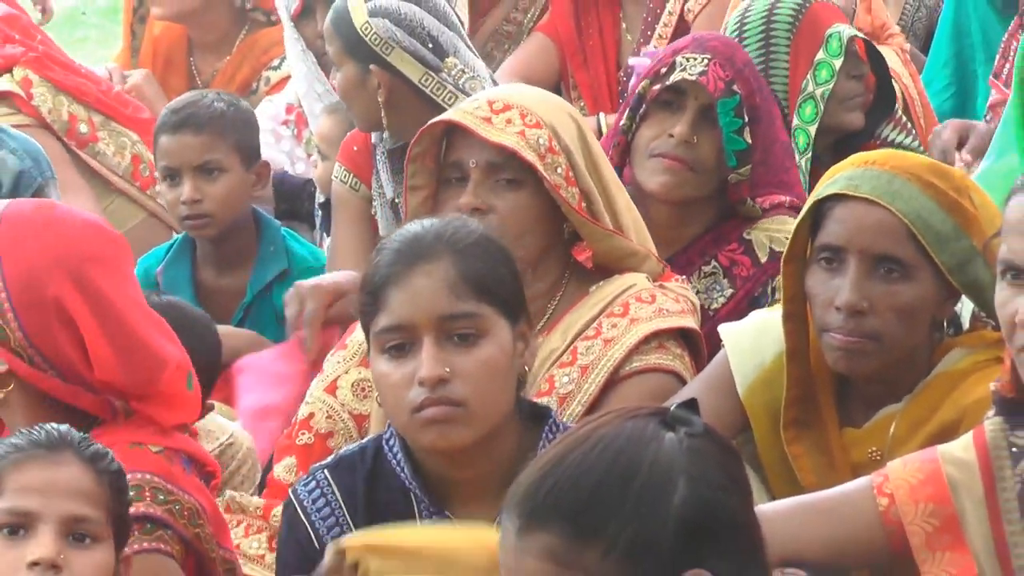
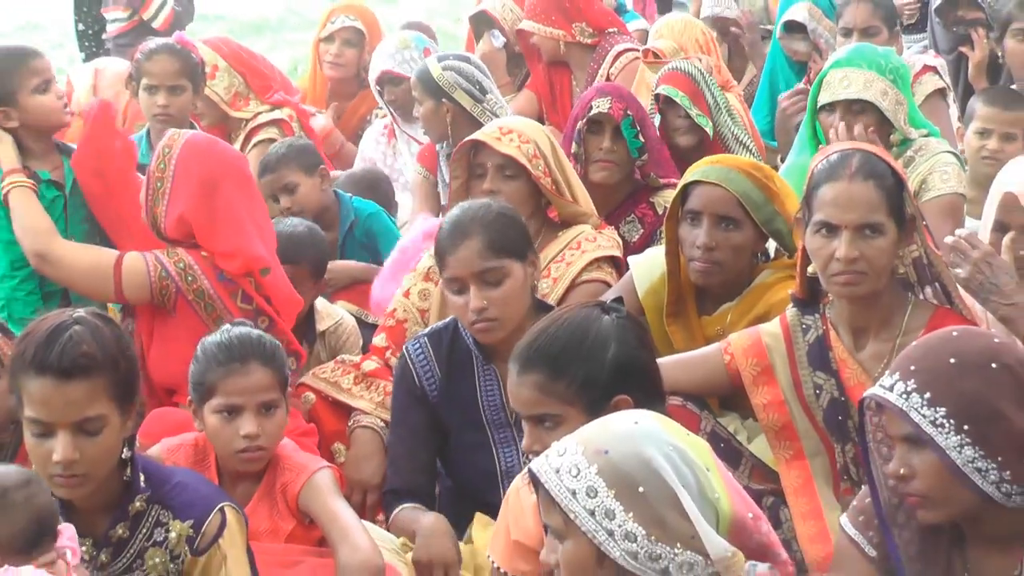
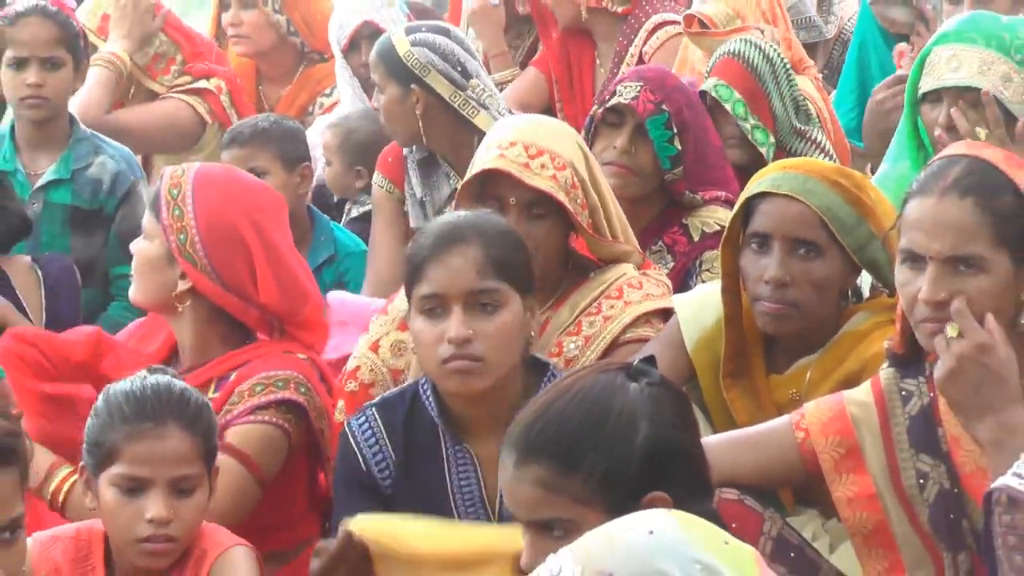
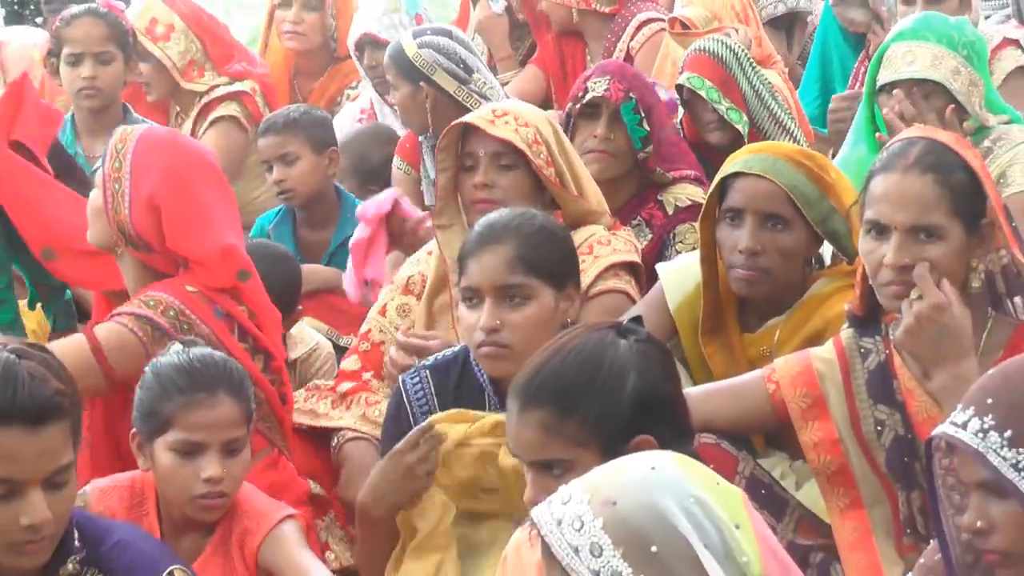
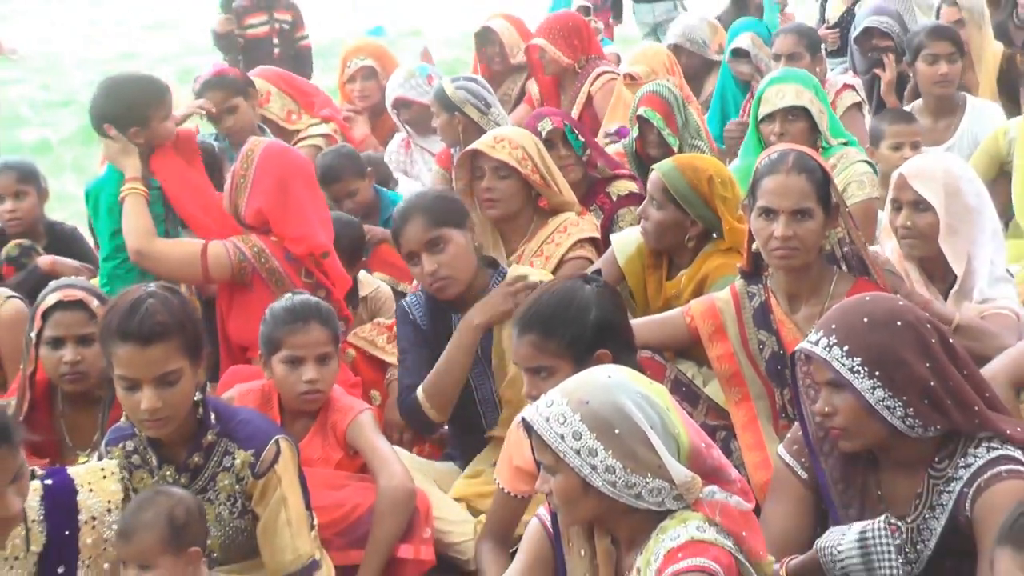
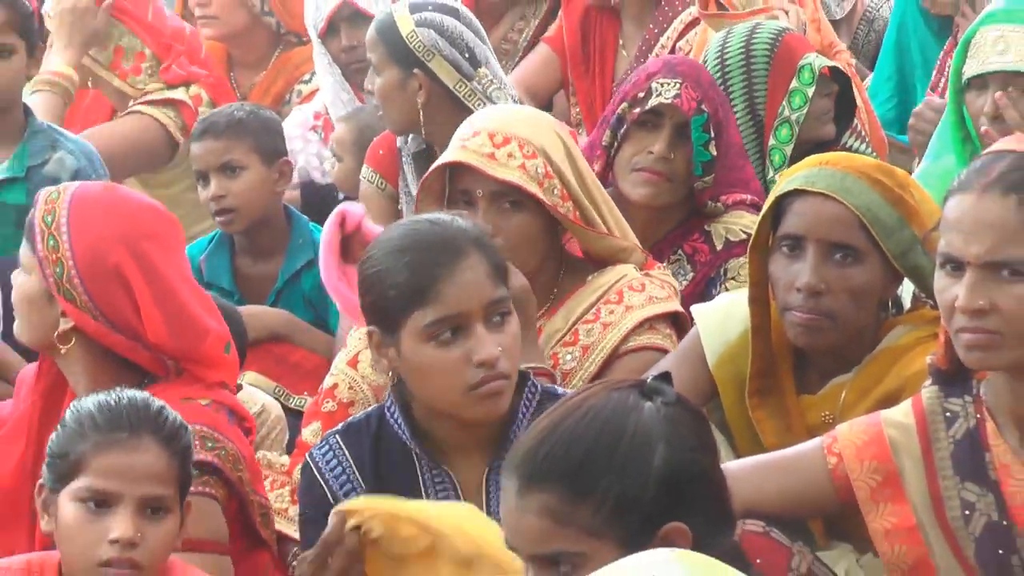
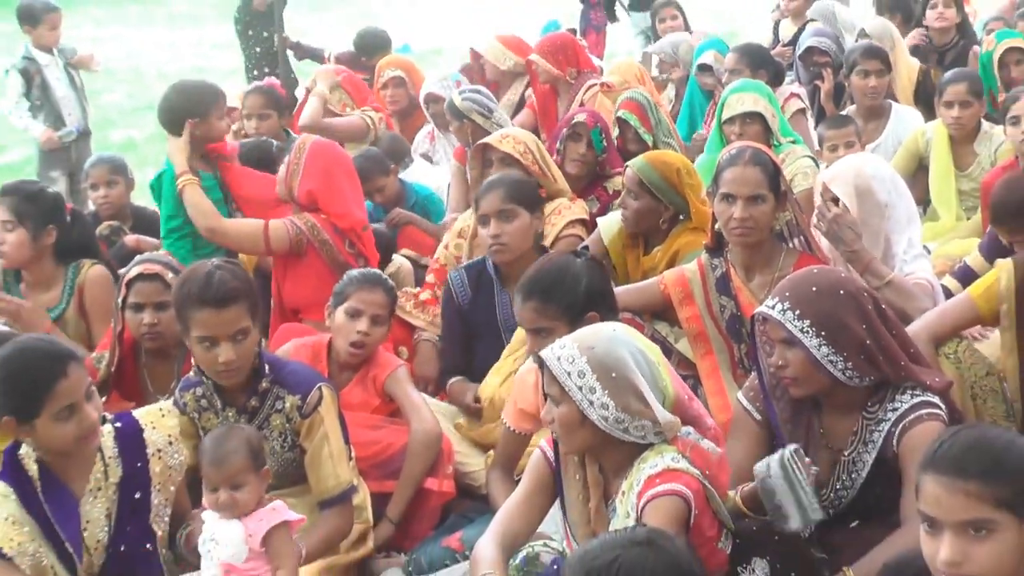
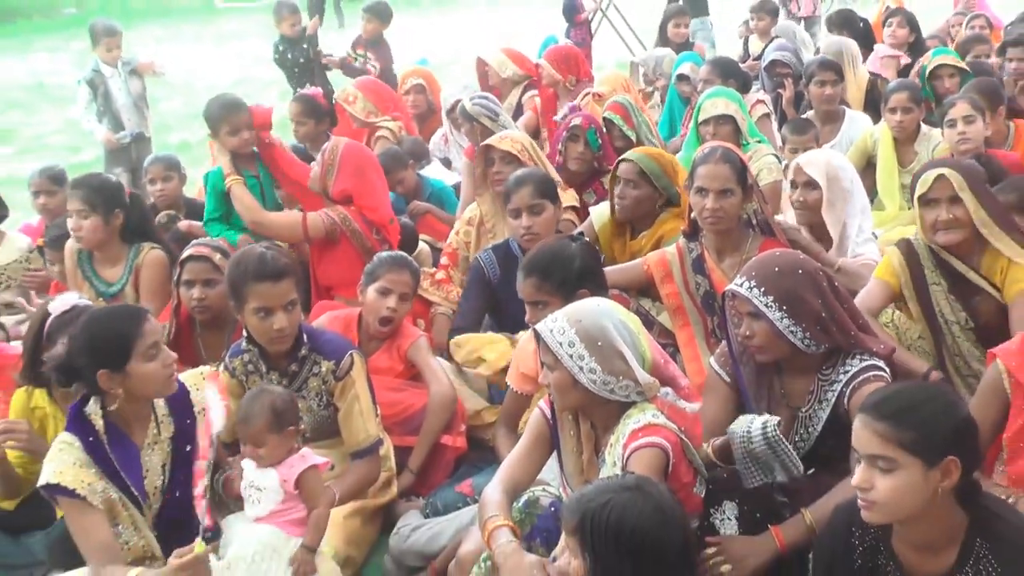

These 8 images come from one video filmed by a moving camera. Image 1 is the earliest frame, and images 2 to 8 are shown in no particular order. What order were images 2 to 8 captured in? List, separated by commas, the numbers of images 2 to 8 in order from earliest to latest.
6, 3, 4, 2, 5, 7, 8
